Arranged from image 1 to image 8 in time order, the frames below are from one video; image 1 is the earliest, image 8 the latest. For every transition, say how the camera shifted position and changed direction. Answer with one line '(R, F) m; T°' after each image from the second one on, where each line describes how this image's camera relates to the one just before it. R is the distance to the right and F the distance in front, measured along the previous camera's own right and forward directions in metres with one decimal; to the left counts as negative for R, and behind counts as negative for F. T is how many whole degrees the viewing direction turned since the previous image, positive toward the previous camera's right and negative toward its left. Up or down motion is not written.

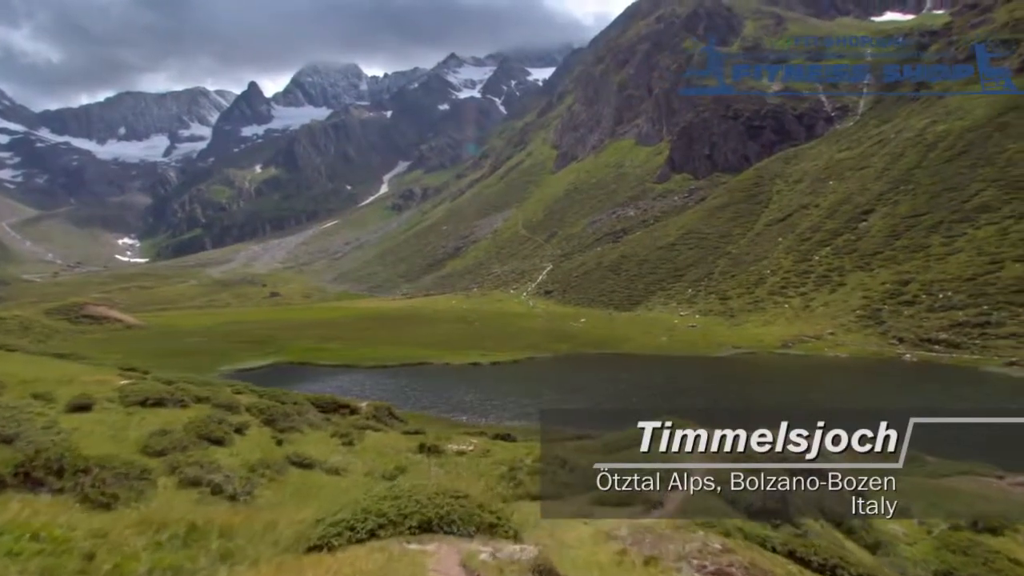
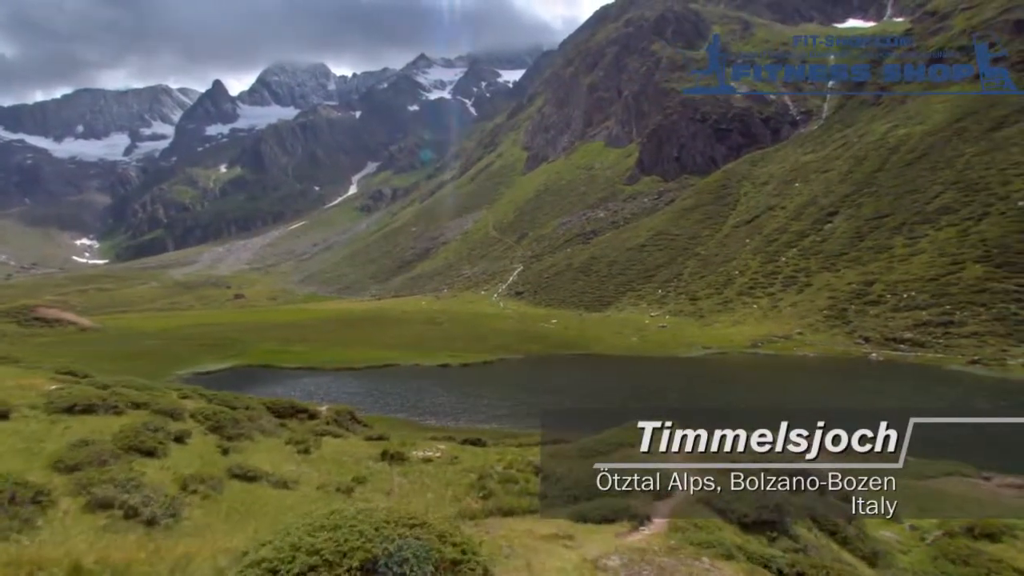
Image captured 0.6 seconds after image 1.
(0.0, +1.8) m; +3°
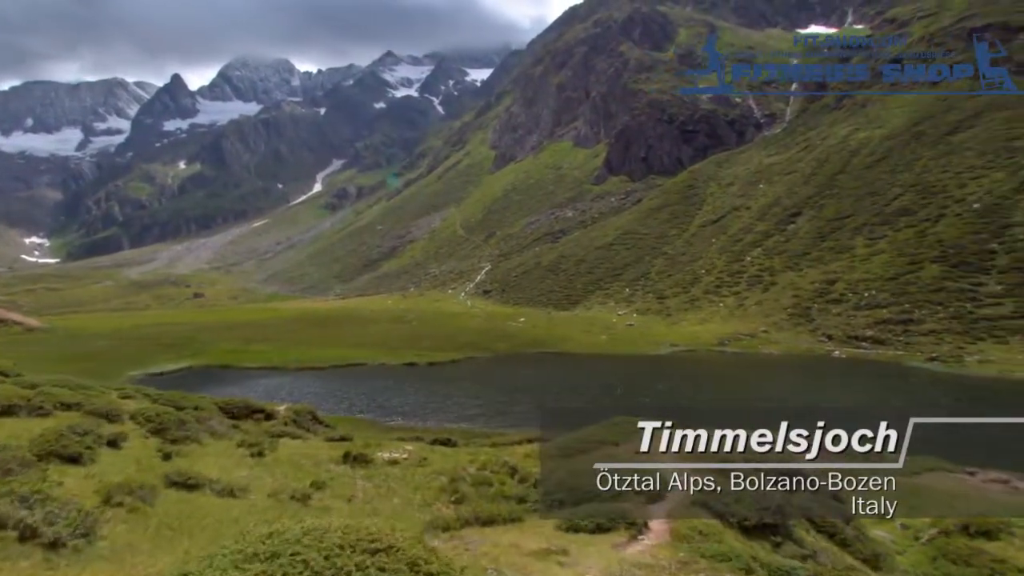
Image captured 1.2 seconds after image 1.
(-0.3, +1.7) m; +3°
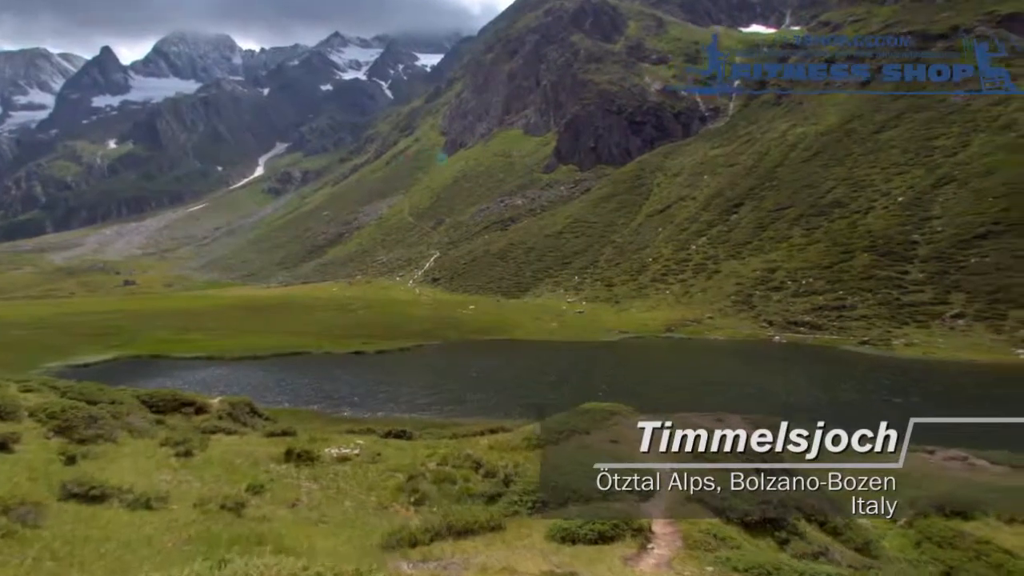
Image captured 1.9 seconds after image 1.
(-0.6, +2.1) m; +5°
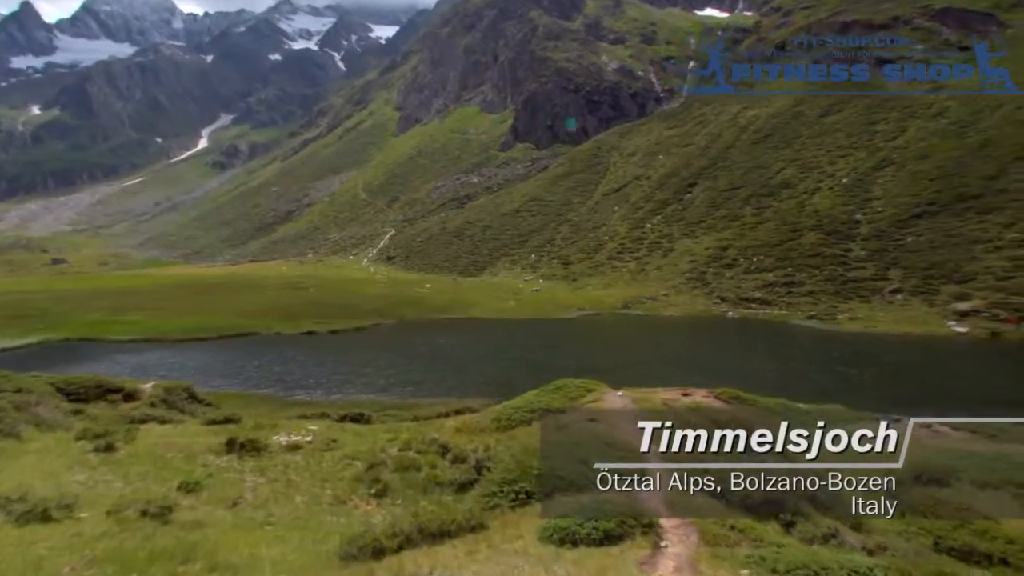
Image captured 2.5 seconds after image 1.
(-0.5, +1.9) m; +4°
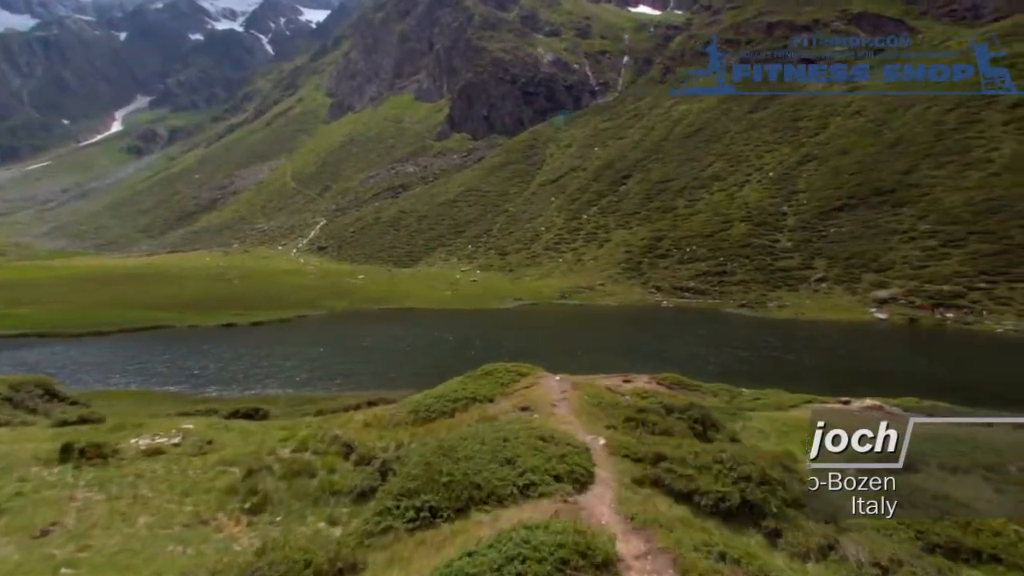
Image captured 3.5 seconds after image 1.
(+0.5, +3.1) m; +6°
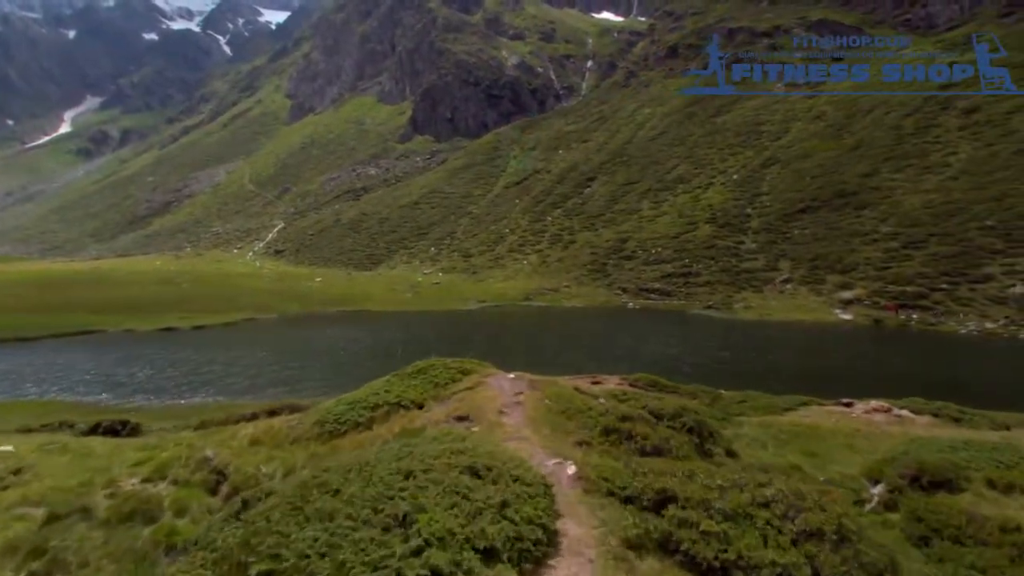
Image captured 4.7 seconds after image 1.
(+0.6, +4.2) m; +3°
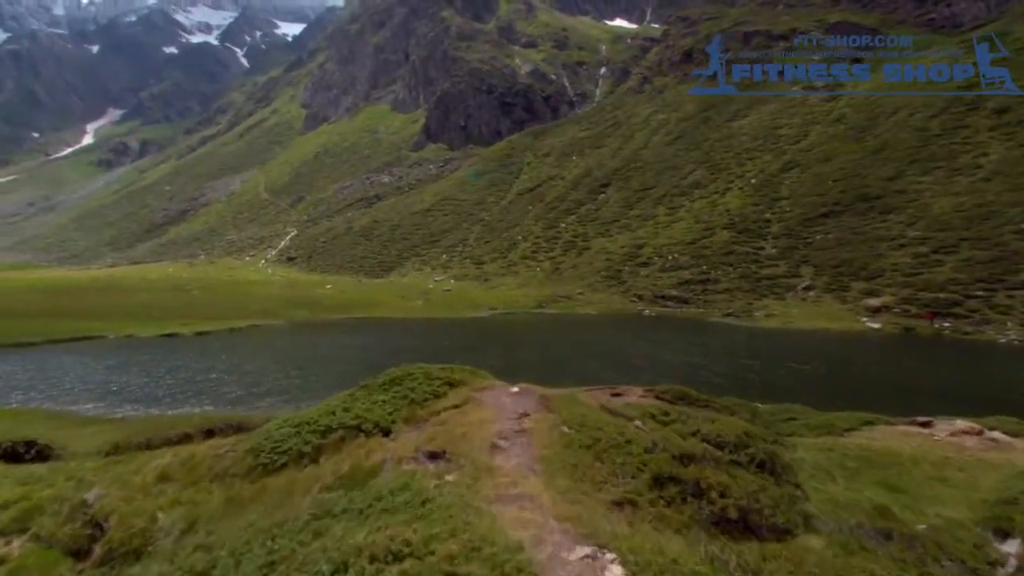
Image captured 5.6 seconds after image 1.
(+0.2, +3.6) m; -1°
